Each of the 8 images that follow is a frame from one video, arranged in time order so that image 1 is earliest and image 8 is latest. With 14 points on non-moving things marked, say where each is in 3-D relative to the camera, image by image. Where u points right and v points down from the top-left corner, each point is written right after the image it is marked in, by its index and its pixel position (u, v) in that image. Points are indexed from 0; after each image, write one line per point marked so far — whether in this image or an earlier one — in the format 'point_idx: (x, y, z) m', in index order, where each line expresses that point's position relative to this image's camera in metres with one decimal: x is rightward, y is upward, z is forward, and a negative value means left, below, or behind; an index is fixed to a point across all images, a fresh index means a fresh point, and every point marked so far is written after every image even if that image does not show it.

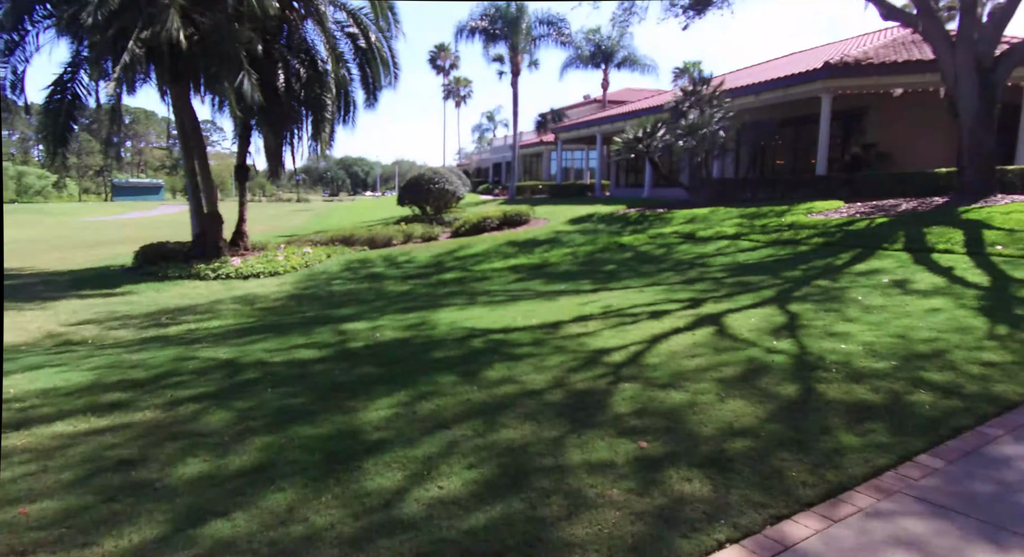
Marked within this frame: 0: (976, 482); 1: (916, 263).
0: (+2.8, -1.2, +4.0) m
1: (+6.4, +0.2, +10.6) m
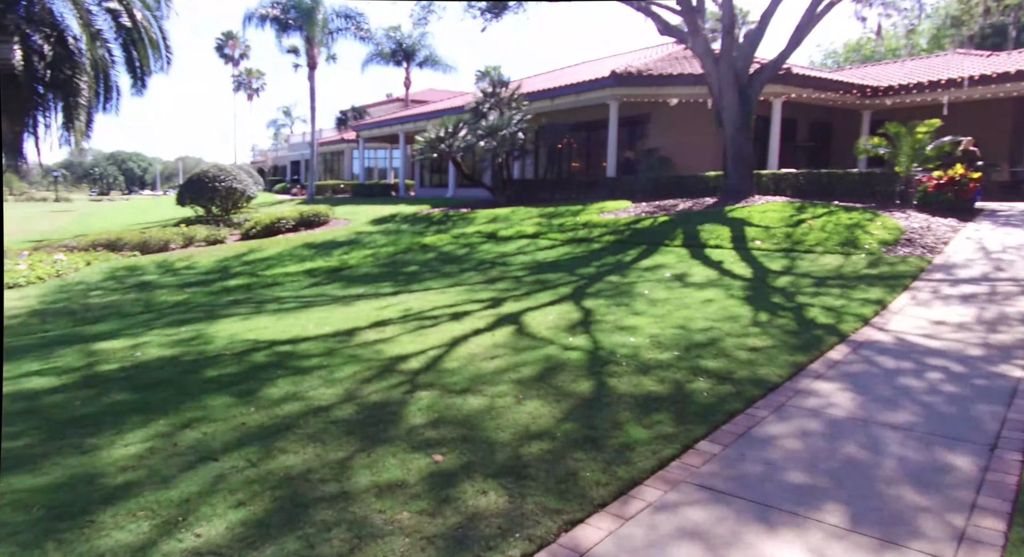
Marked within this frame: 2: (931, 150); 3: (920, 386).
0: (+1.5, -1.2, +4.2) m
1: (+3.1, +0.4, +11.5) m
2: (+9.2, +2.8, +14.5) m
3: (+3.2, -0.9, +5.2) m
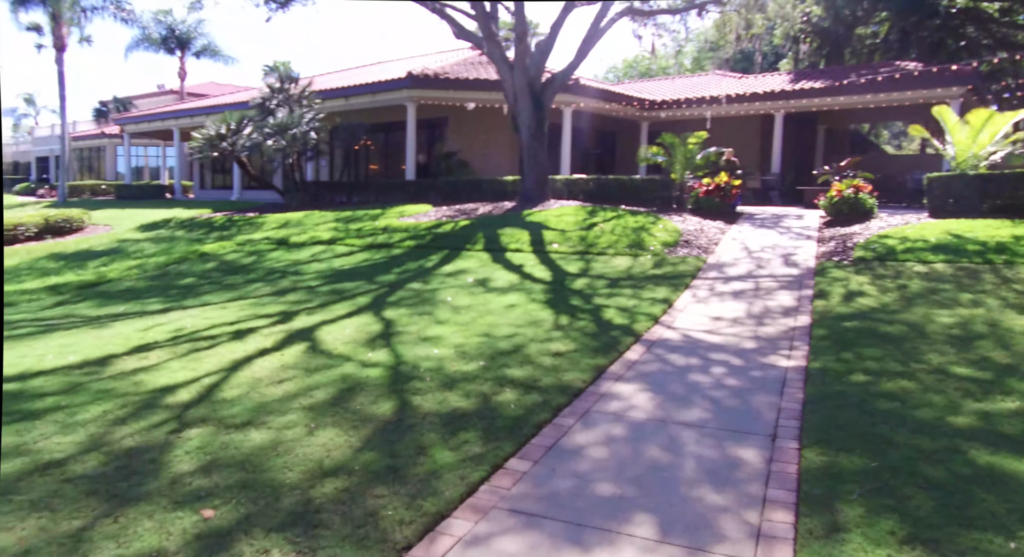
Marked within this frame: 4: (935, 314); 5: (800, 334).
0: (+0.3, -1.2, +4.1) m
1: (-0.3, +0.3, +11.5) m
2: (+4.6, +2.9, +16.1) m
3: (+1.6, -0.9, +5.5) m
4: (+4.4, -0.4, +6.9) m
5: (+2.9, -0.6, +6.7) m
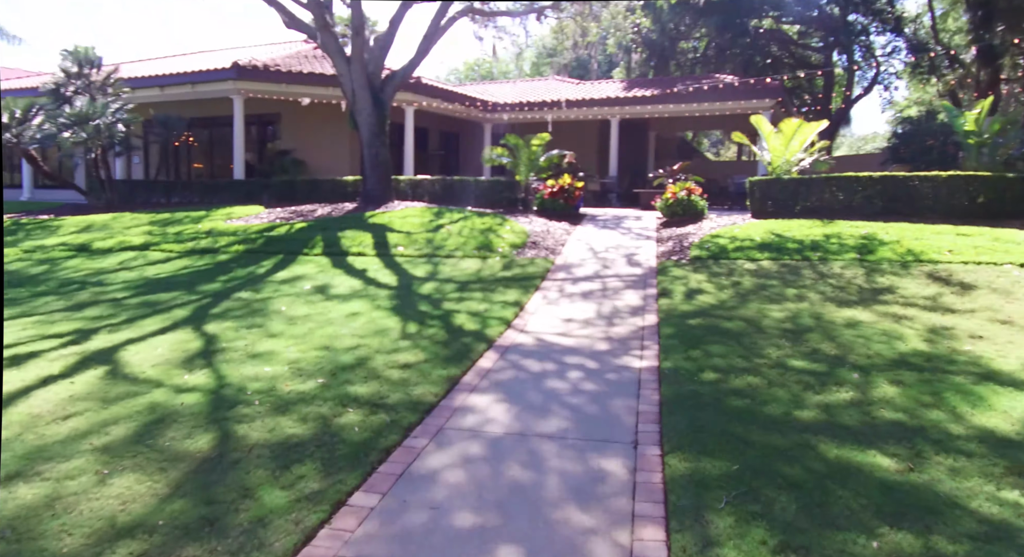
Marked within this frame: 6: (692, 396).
0: (-0.5, -1.3, +3.6) m
1: (-2.9, +0.2, +10.7) m
2: (+0.8, +2.9, +16.3) m
3: (+0.4, -0.9, +5.3) m
4: (+2.8, -0.3, +7.3) m
5: (+1.4, -0.6, +6.8) m
6: (+1.3, -0.8, +4.8) m
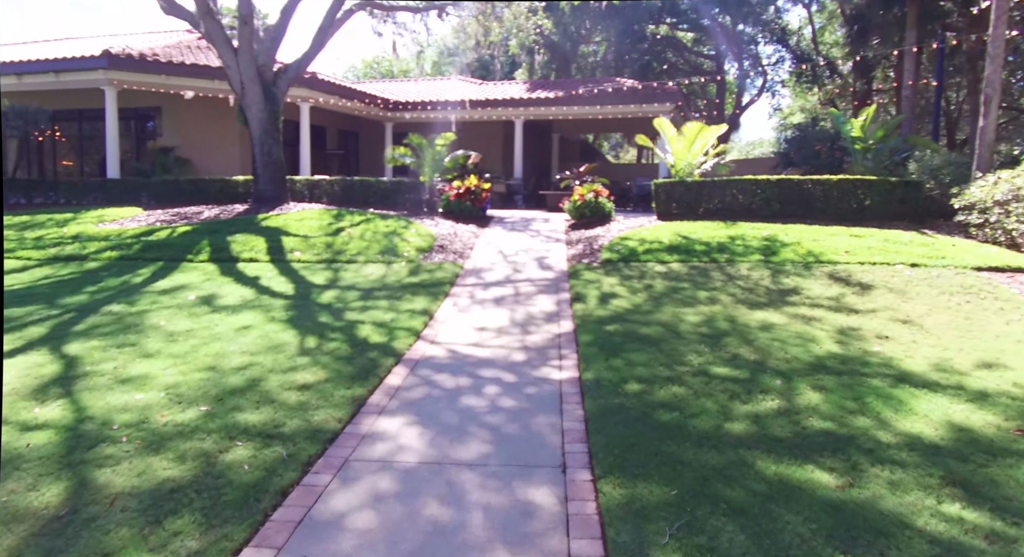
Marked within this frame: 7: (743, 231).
0: (-0.9, -1.3, +3.1) m
1: (-4.3, +0.1, +9.8) m
2: (-1.5, +2.8, +15.8) m
3: (-0.2, -0.9, +4.9) m
4: (+1.8, -0.4, +7.2) m
5: (+0.5, -0.6, +6.5) m
6: (+0.7, -0.9, +4.5) m
7: (+3.8, +0.8, +11.0) m
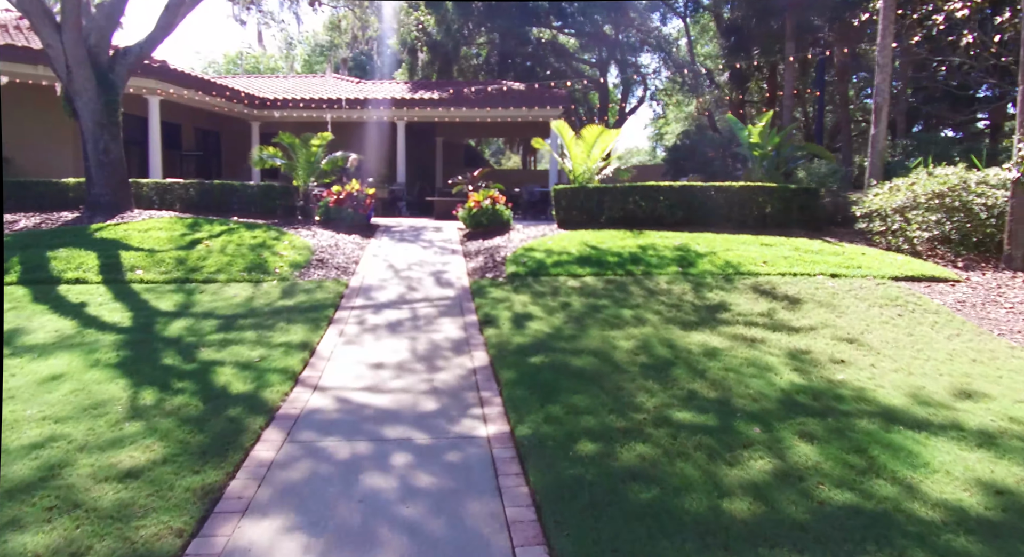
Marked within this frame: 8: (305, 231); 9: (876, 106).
0: (-1.0, -1.5, +1.7) m
1: (-5.5, -0.3, +7.7) m
2: (-4.0, +2.4, +14.2) m
3: (-0.7, -1.1, +3.6) m
4: (+0.9, -0.6, +6.2) m
5: (-0.2, -0.8, +5.3) m
6: (+0.3, -1.1, +3.4) m
7: (+2.2, +0.6, +10.4) m
8: (-3.6, +0.8, +11.5) m
9: (+6.4, +3.0, +11.7) m
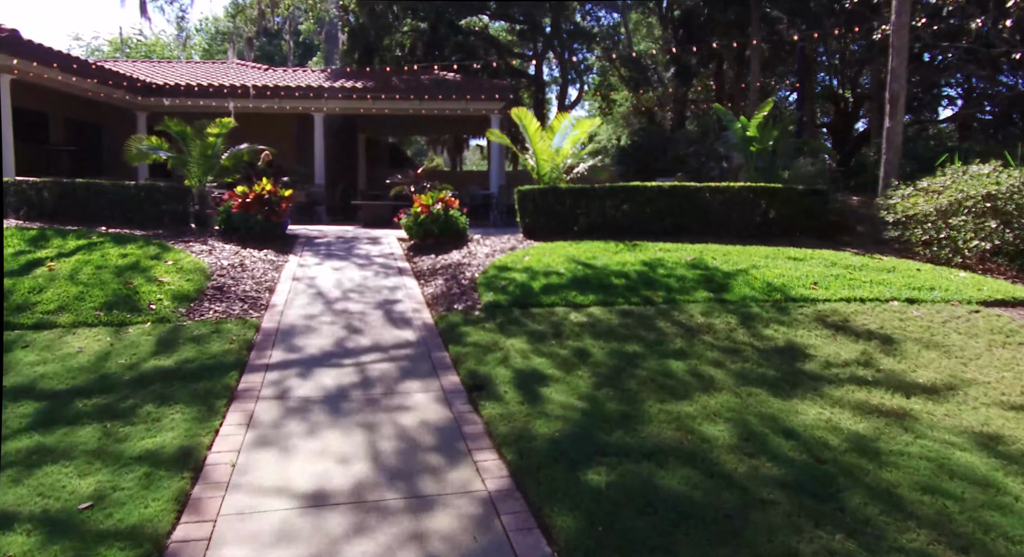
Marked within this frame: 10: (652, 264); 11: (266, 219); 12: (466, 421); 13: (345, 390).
0: (-0.3, -1.8, -0.8) m
1: (-5.5, -0.7, +4.6) m
2: (-4.8, +2.0, +11.3) m
3: (-0.2, -1.4, +1.2) m
4: (+1.1, -0.9, +4.0) m
5: (0.0, -1.1, +2.9) m
6: (+0.8, -1.3, +1.1) m
7: (+1.8, +0.3, +8.2) m
8: (-4.1, +0.4, +8.6) m
9: (+5.8, +2.8, +10.1) m
10: (+1.7, +0.2, +7.9) m
11: (-3.7, +0.9, +9.8) m
12: (-0.3, -0.9, +4.2) m
13: (-1.2, -0.8, +4.7) m
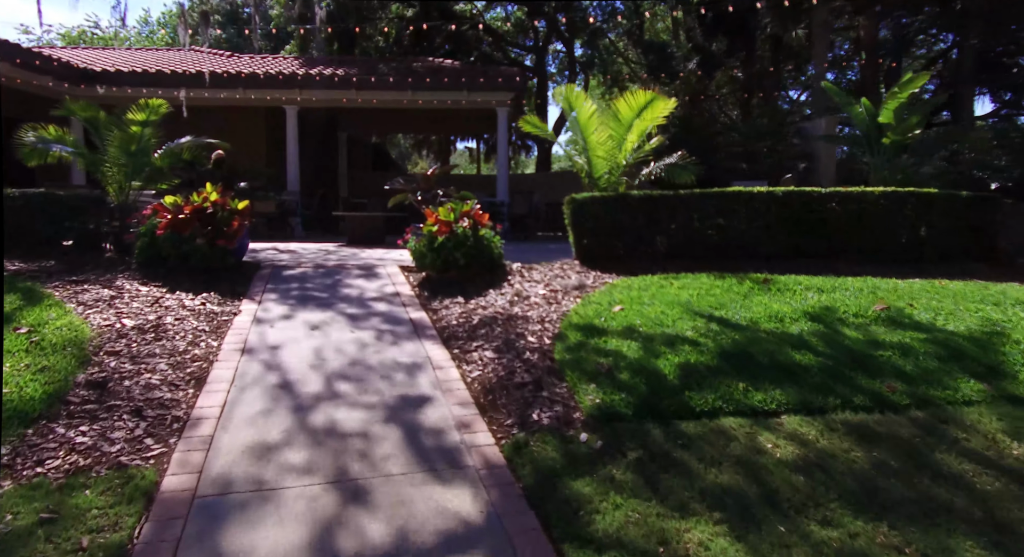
0: (+0.7, -2.2, -3.8) m
1: (-4.8, -1.2, +1.4) m
2: (-4.3, +1.5, +8.1) m
3: (+0.7, -1.9, -1.9) m
4: (+1.9, -1.3, +1.0) m
5: (+0.9, -1.6, -0.1) m
6: (+1.7, -1.8, -1.9) m
7: (+2.4, -0.2, +5.3) m
8: (-3.5, -0.1, +5.5) m
9: (+6.3, +2.4, +7.3) m
10: (+2.3, -0.3, +4.9) m
11: (-3.1, +0.4, +6.7) m
12: (+0.5, -1.4, +1.2) m
13: (-0.4, -1.3, +1.6) m
